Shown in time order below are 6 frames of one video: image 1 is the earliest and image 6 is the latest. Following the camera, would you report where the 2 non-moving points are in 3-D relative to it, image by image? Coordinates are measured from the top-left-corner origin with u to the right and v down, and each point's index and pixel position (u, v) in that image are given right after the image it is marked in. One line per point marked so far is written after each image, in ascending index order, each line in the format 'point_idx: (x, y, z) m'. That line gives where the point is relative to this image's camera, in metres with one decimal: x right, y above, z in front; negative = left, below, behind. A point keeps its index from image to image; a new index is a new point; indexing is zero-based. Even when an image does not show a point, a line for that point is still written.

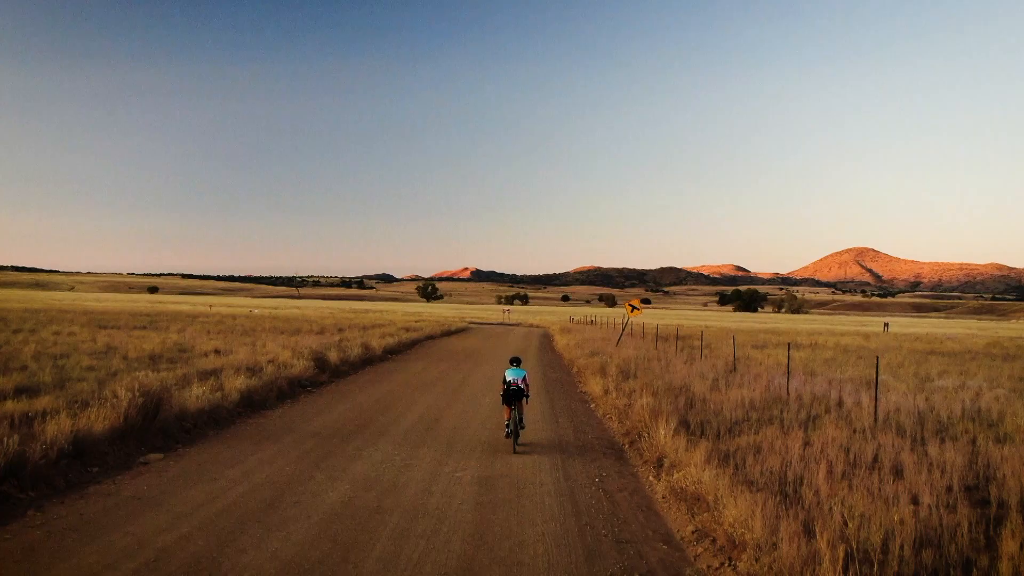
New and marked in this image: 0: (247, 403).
0: (-4.9, -2.1, +11.2) m
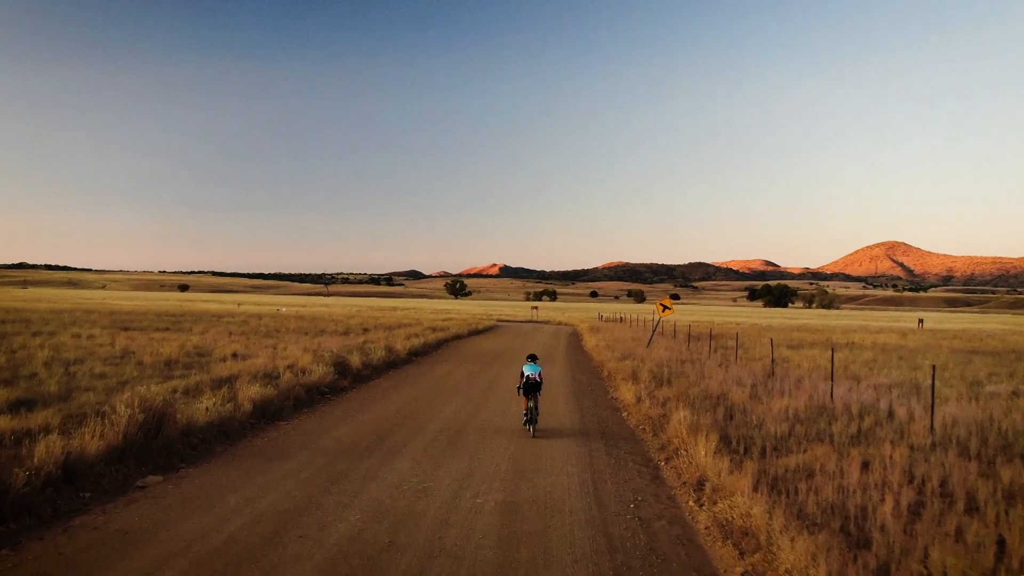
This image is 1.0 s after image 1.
0: (-4.5, -2.2, +10.7) m
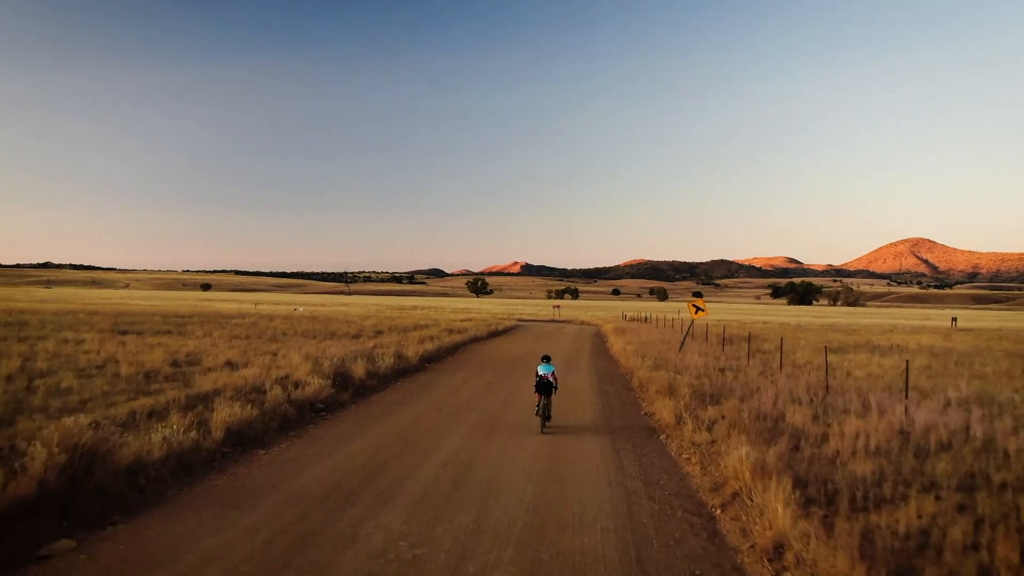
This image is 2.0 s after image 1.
0: (-4.2, -2.3, +9.1) m
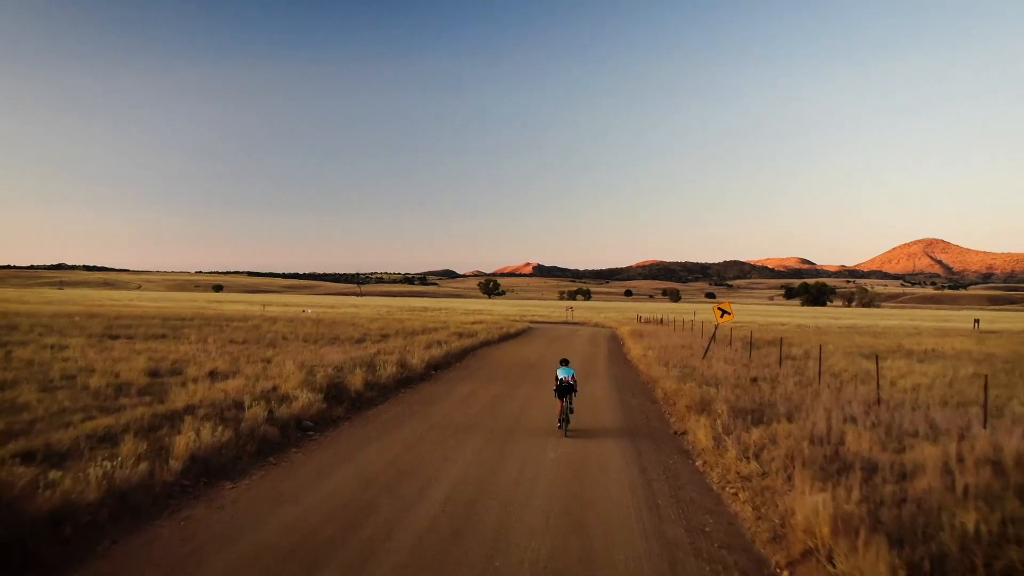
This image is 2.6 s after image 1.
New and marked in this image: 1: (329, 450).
0: (-4.0, -2.4, +7.7) m
1: (-2.9, -2.6, +9.5) m
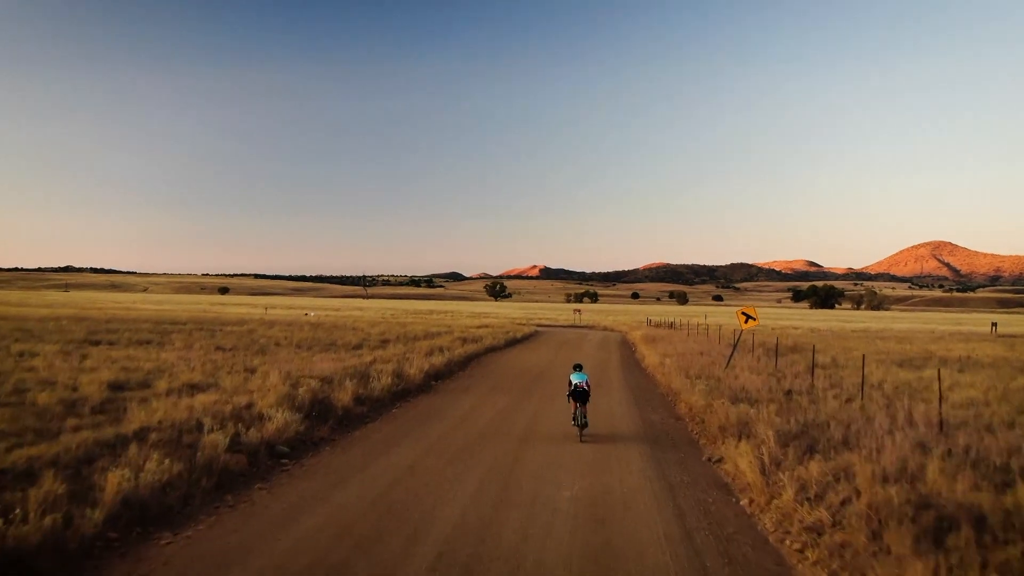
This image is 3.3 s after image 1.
0: (-3.9, -2.4, +6.2) m
1: (-2.8, -2.6, +8.0) m
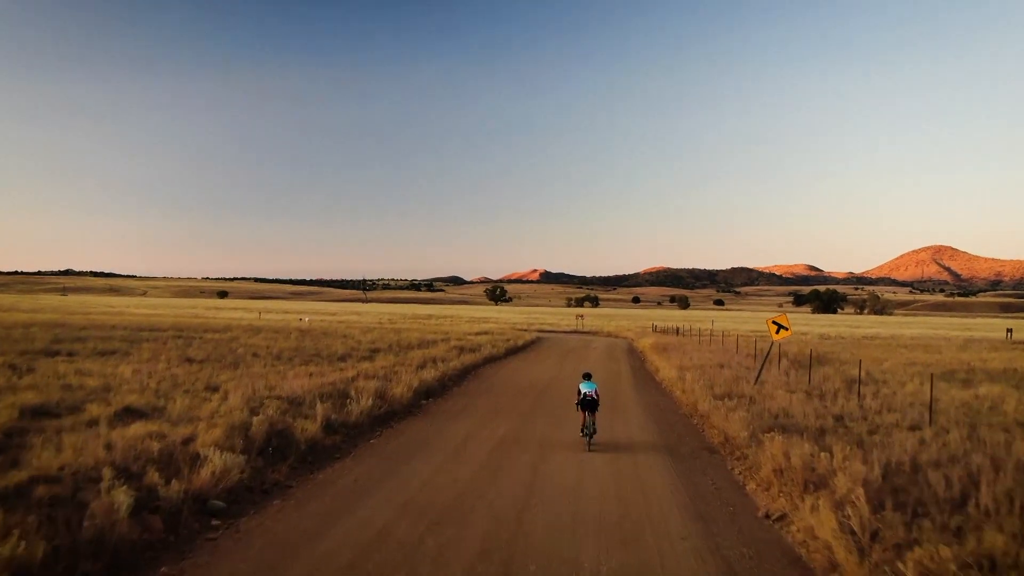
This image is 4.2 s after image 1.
0: (-3.9, -2.5, +4.1) m
1: (-2.7, -2.7, +5.9) m
